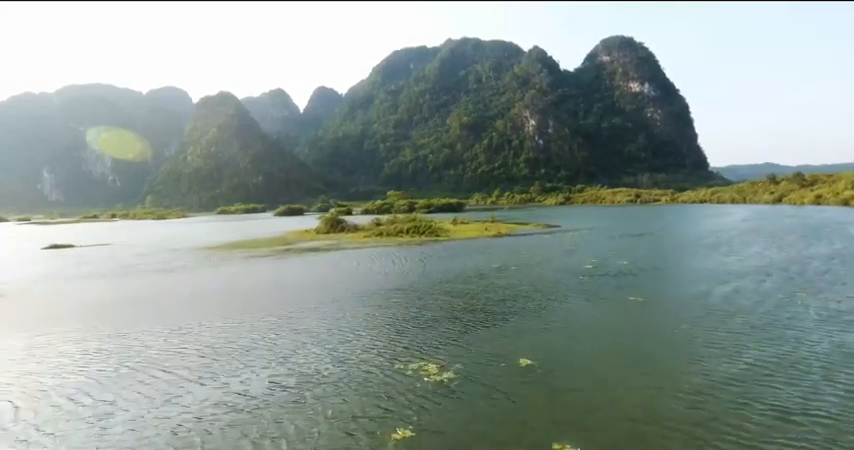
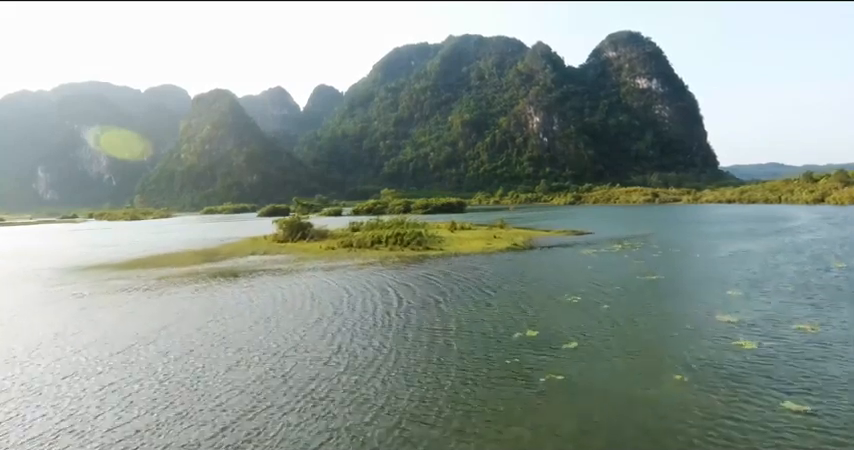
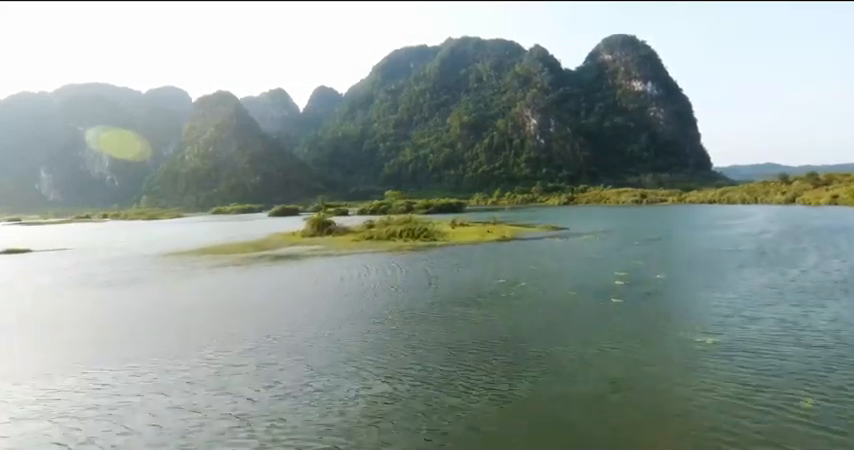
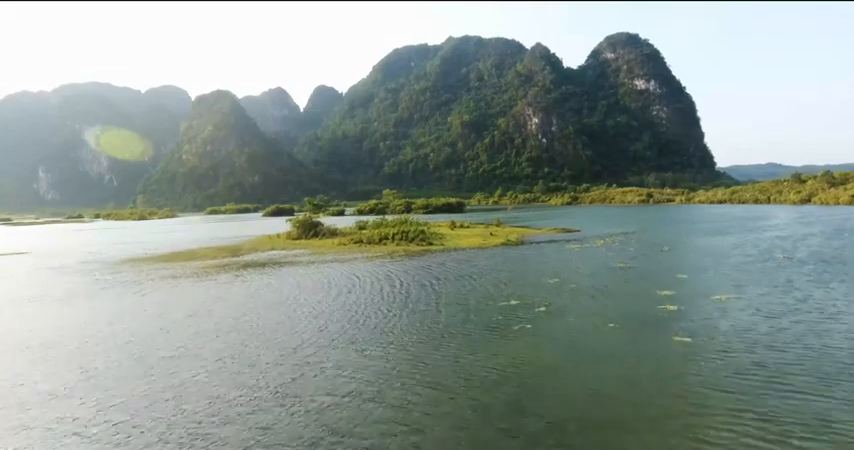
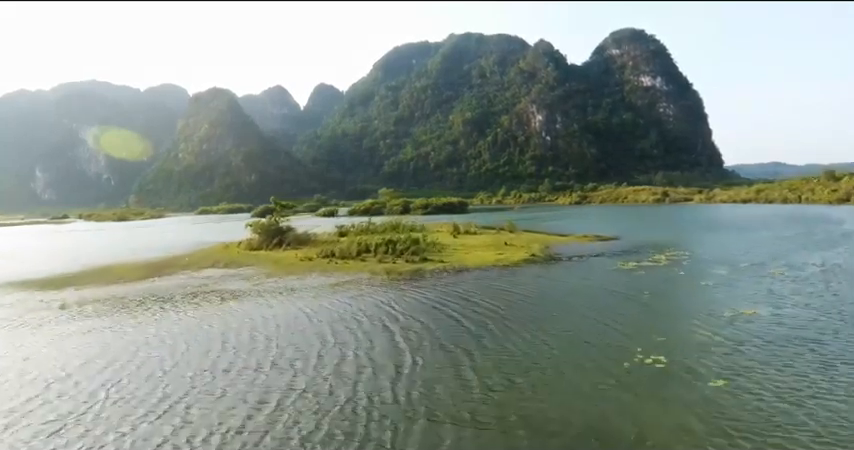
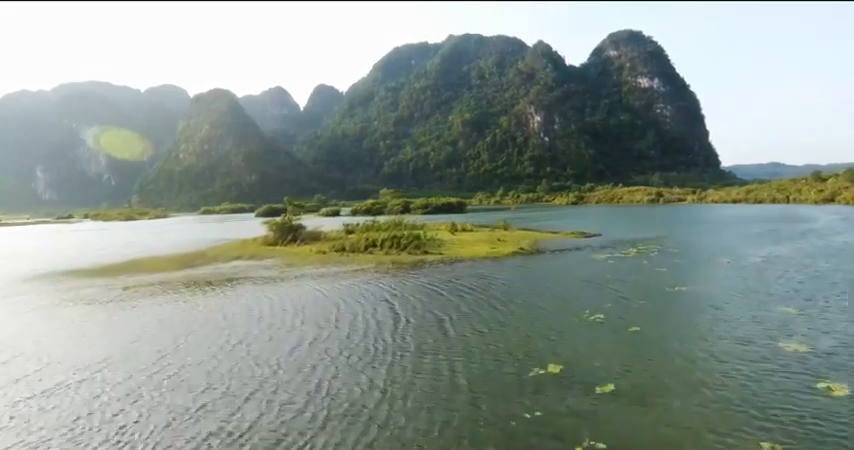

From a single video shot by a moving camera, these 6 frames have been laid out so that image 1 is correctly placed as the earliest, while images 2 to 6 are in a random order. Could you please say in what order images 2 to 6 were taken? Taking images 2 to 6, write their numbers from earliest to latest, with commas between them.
3, 4, 2, 6, 5
